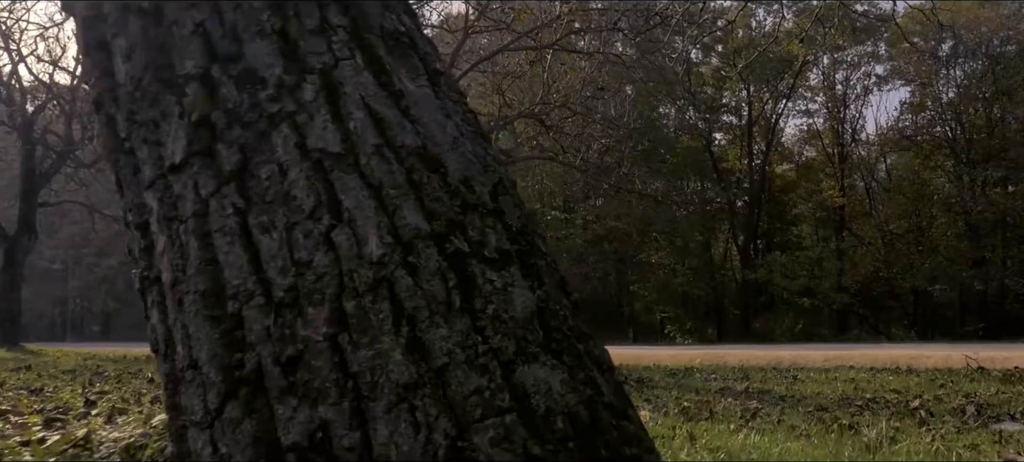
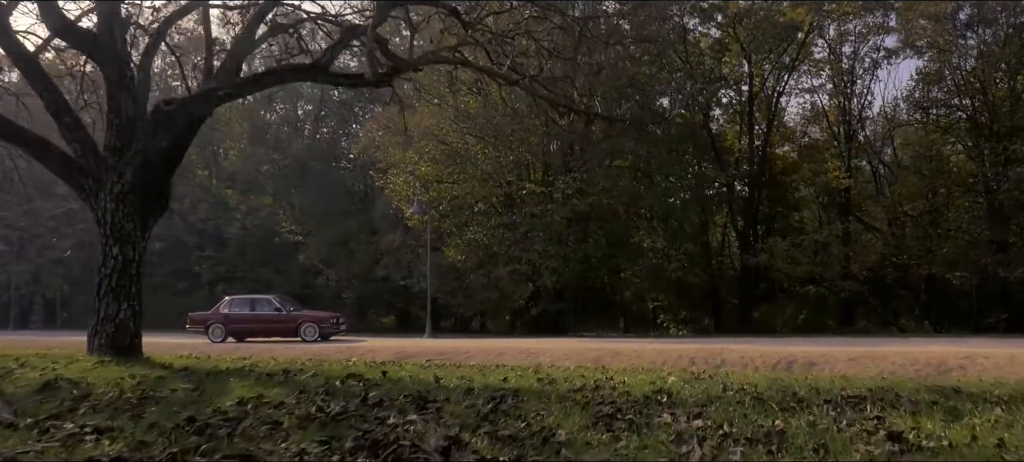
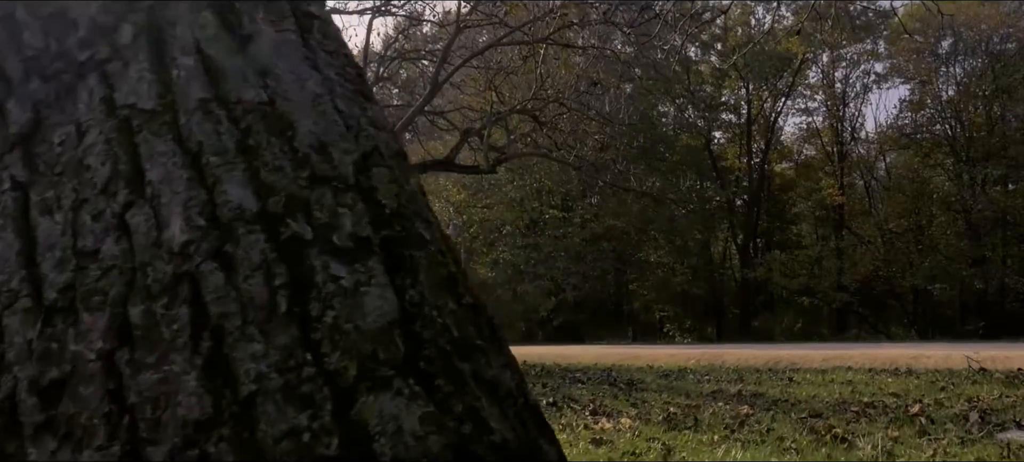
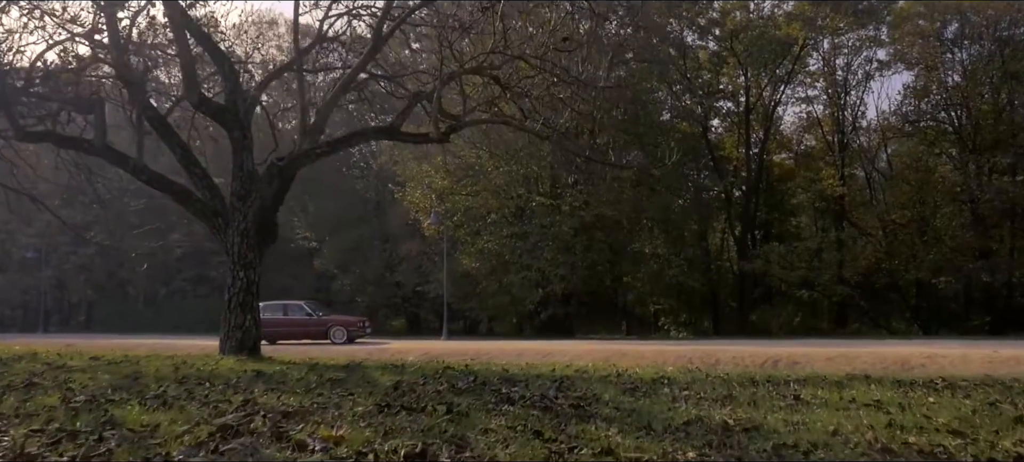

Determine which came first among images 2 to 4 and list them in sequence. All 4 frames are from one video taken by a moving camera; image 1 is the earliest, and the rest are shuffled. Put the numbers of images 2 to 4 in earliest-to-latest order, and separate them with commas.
3, 4, 2
